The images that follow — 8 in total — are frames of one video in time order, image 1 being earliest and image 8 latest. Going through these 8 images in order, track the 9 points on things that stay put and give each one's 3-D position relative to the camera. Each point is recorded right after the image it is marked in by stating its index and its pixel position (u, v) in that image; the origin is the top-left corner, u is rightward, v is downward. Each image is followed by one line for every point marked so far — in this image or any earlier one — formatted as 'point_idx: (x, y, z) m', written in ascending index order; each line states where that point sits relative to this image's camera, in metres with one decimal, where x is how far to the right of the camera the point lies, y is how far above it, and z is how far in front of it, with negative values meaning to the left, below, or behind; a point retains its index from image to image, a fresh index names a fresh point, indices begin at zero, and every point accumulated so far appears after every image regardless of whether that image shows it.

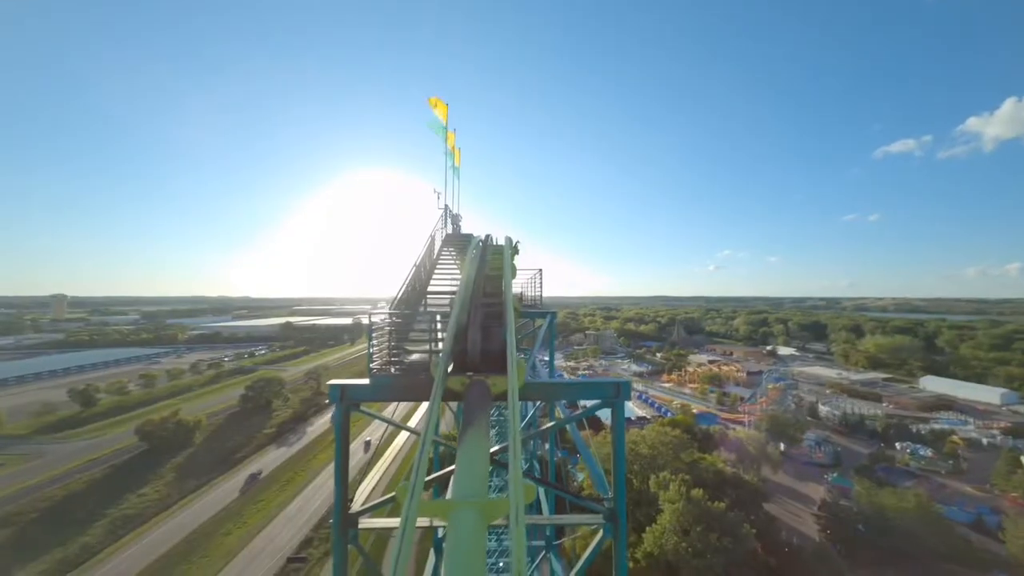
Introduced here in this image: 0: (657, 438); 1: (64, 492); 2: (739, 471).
0: (+6.8, -6.8, +20.5) m
1: (-19.2, -8.8, +19.3) m
2: (+10.2, -8.0, +19.6) m
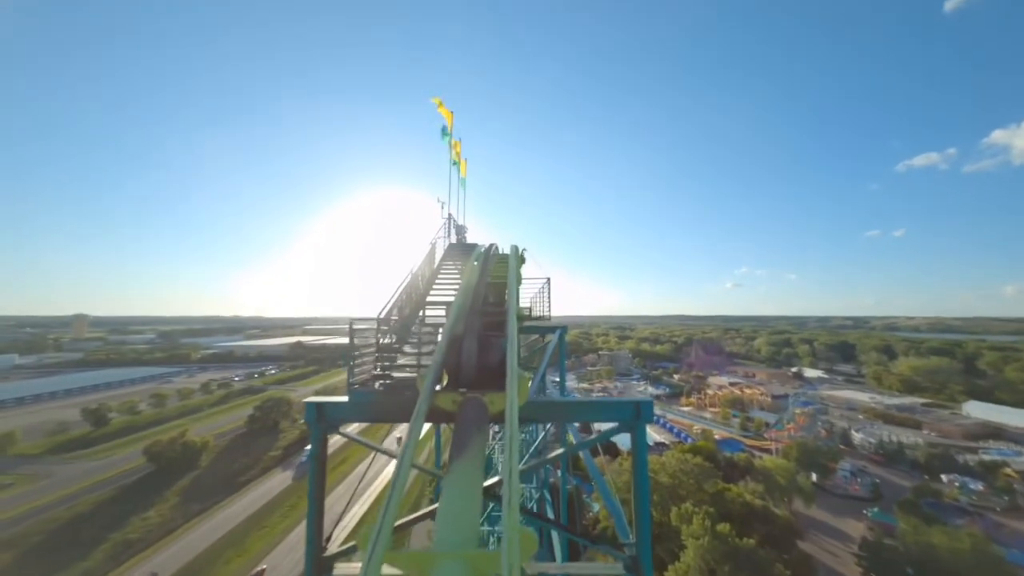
0: (+7.3, -7.7, +19.3) m
1: (-18.7, -9.6, +18.9) m
2: (+10.7, -8.8, +18.3) m
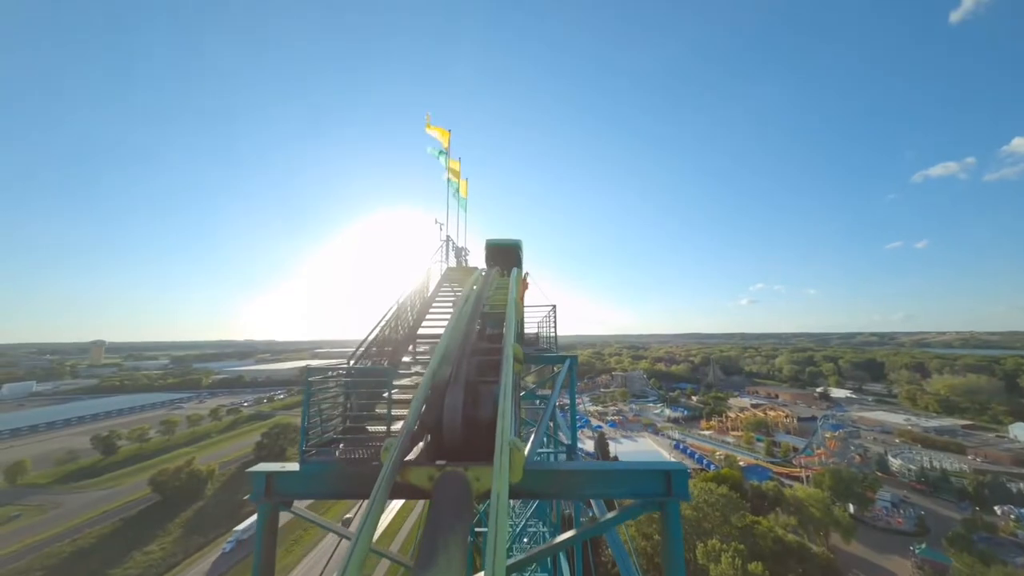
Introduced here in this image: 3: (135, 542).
0: (+7.8, -8.4, +18.2) m
1: (-18.1, -10.8, +18.3) m
2: (+11.2, -9.4, +17.0) m
3: (-16.8, -11.4, +19.6) m
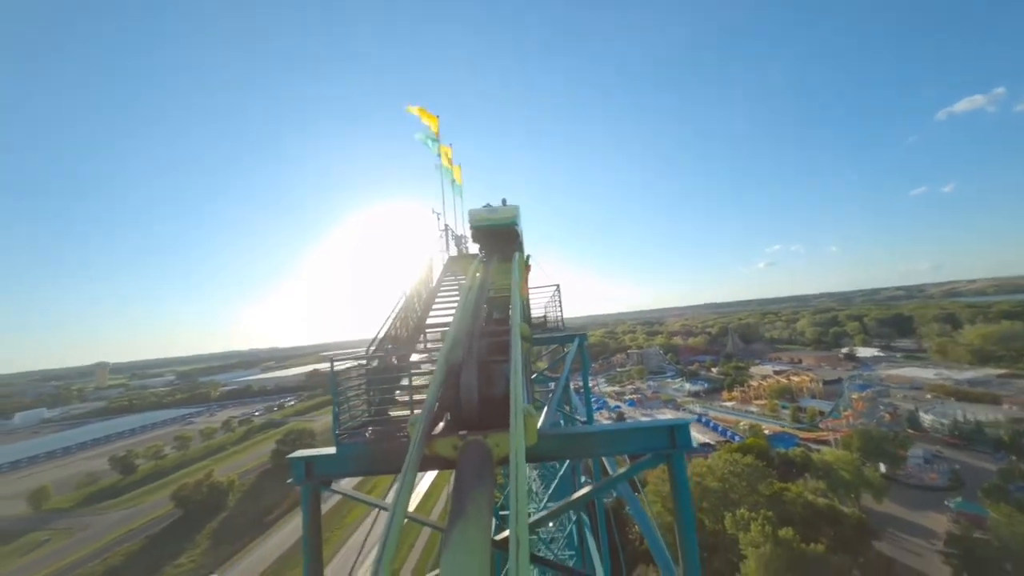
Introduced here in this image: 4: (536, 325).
0: (+8.6, -7.1, +17.5) m
1: (-17.1, -11.7, +18.4) m
2: (+12.0, -7.8, +16.2) m
3: (-15.6, -12.1, +19.7) m
4: (+0.7, -1.2, +13.1) m
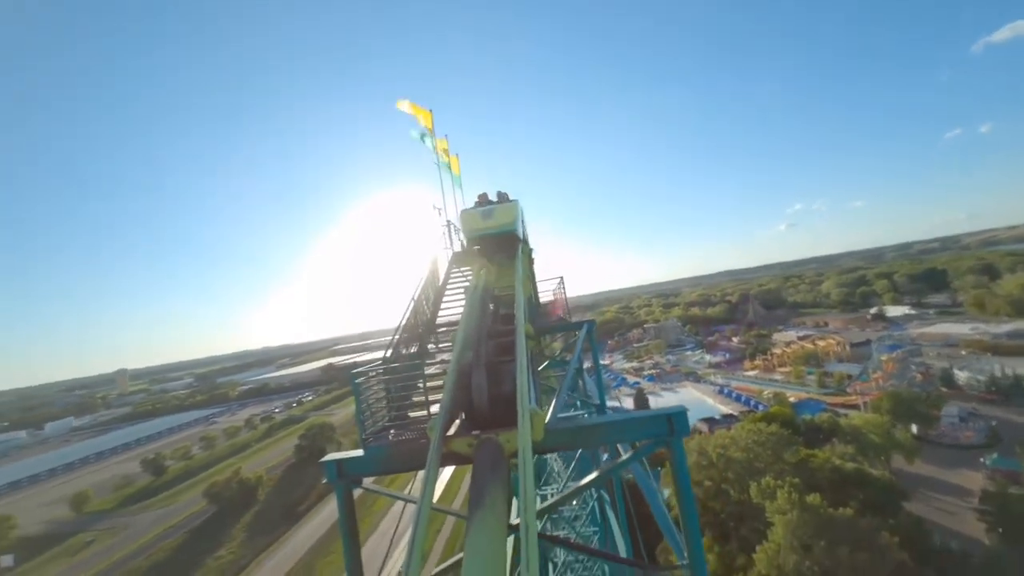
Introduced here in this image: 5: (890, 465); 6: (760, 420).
0: (+9.2, -5.8, +16.9) m
1: (-16.0, -12.1, +19.2) m
2: (+12.6, -6.3, +15.5) m
3: (-14.5, -12.3, +20.4) m
4: (+0.7, -0.6, +12.6) m
5: (+14.3, -6.7, +16.5) m
6: (+10.6, -5.7, +18.7) m
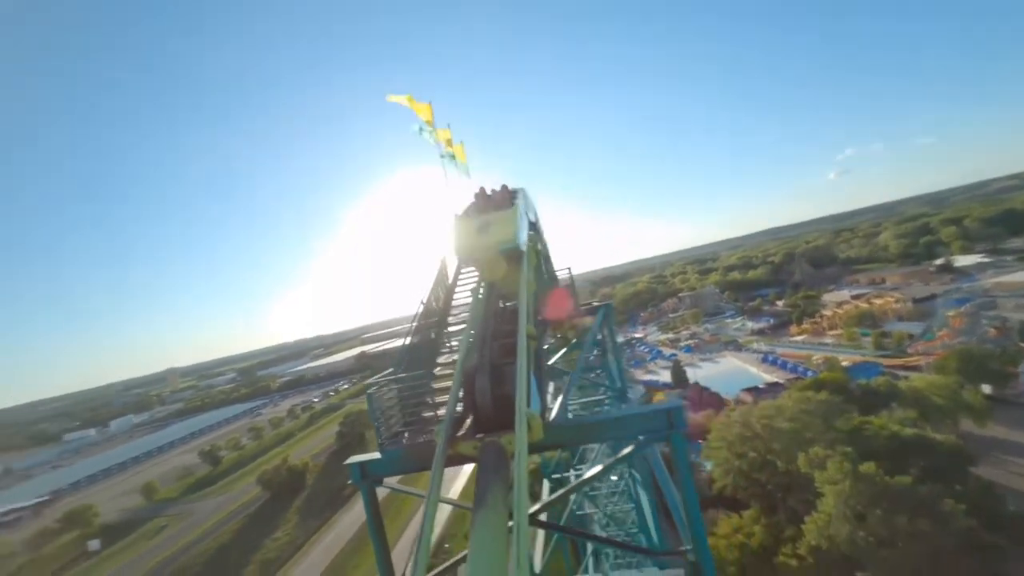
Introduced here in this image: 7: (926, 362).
0: (+10.2, -4.3, +15.7) m
1: (-14.2, -12.2, +20.6) m
2: (+13.5, -4.7, +14.1) m
3: (-12.5, -12.2, +21.7) m
4: (+1.0, 0.0, +11.9) m
5: (+15.4, -5.0, +15.0) m
6: (+11.8, -4.0, +17.4) m
7: (+18.4, -3.3, +19.3) m
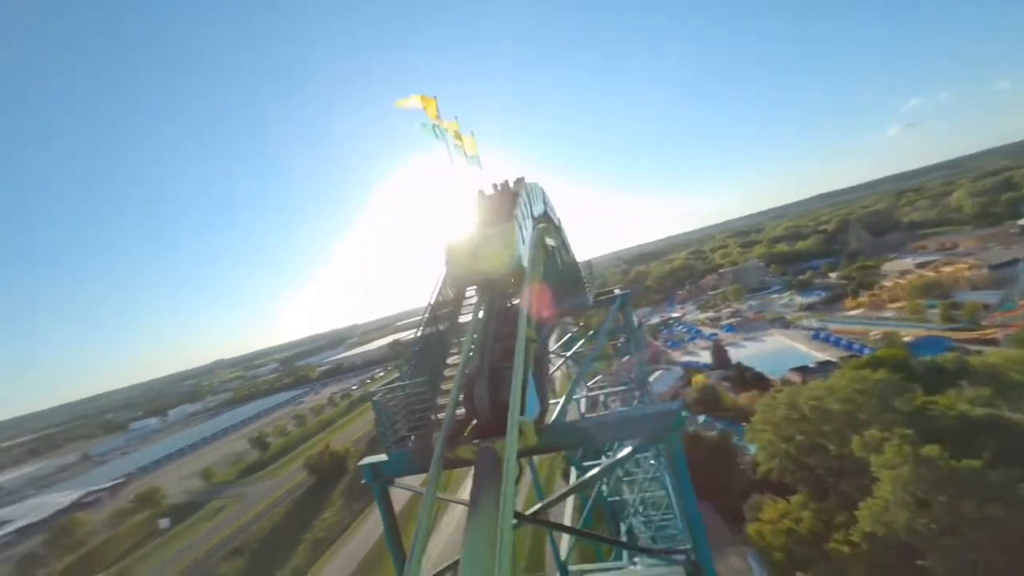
0: (+11.1, -3.4, +14.4) m
1: (-12.4, -11.9, +21.8) m
2: (+14.3, -3.7, +12.5) m
3: (-10.6, -11.8, +22.8) m
4: (+1.5, +0.5, +11.3) m
5: (+16.2, -3.9, +13.2) m
6: (+12.8, -3.0, +15.9) m
7: (+19.6, -1.9, +17.1) m
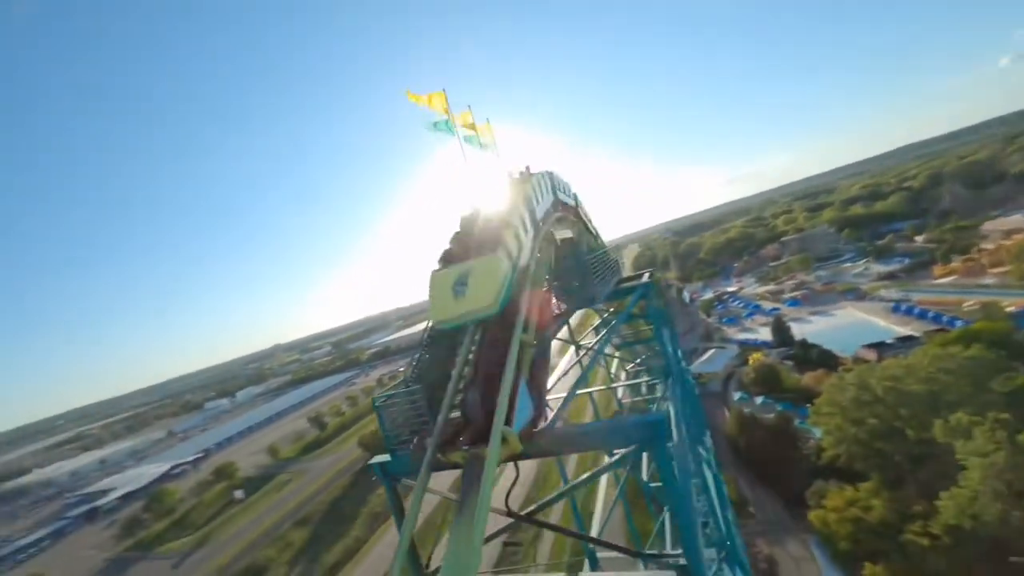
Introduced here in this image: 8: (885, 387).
0: (+12.2, -2.4, +12.5) m
1: (-9.9, -11.2, +23.2) m
2: (+15.1, -2.7, +10.2) m
3: (-8.1, -11.1, +23.9) m
4: (+2.1, +1.0, +10.4) m
5: (+17.1, -2.8, +10.7) m
6: (+14.1, -1.8, +13.8) m
7: (+20.9, -0.5, +14.2) m
8: (+11.1, -3.0, +12.9) m
